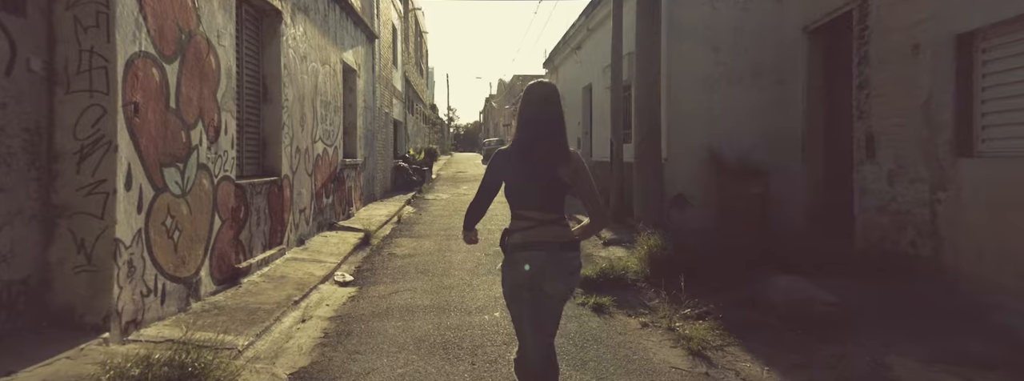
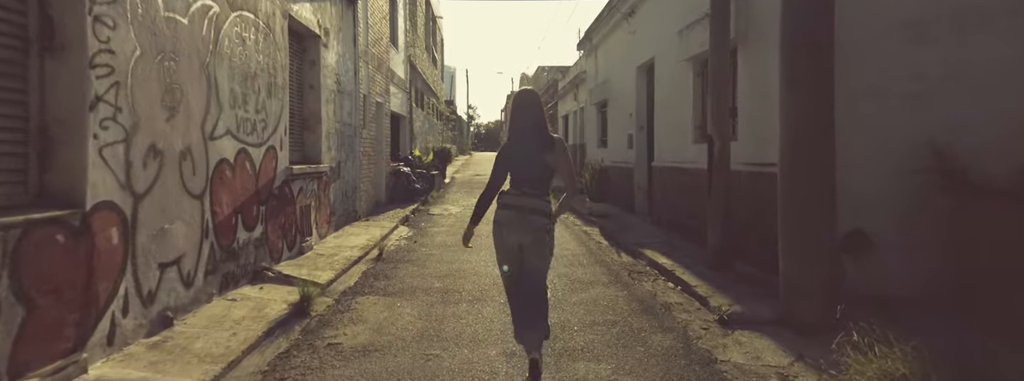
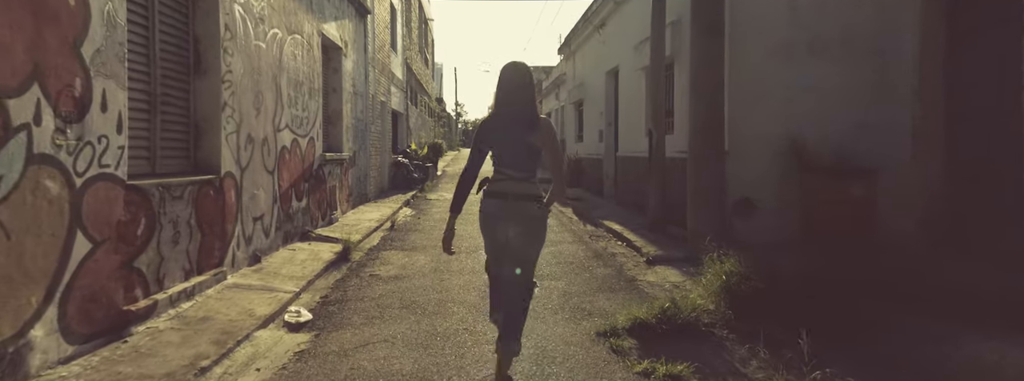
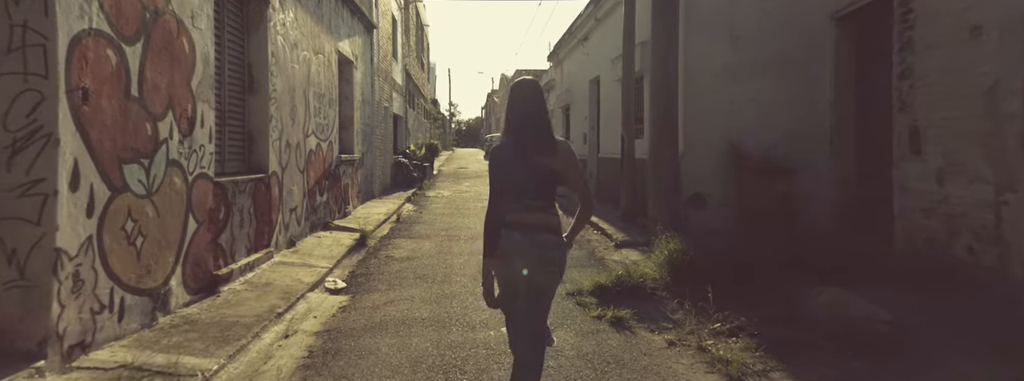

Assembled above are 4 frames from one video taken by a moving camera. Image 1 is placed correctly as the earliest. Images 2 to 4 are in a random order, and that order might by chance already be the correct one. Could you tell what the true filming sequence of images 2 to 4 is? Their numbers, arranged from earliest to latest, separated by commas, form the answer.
4, 3, 2
